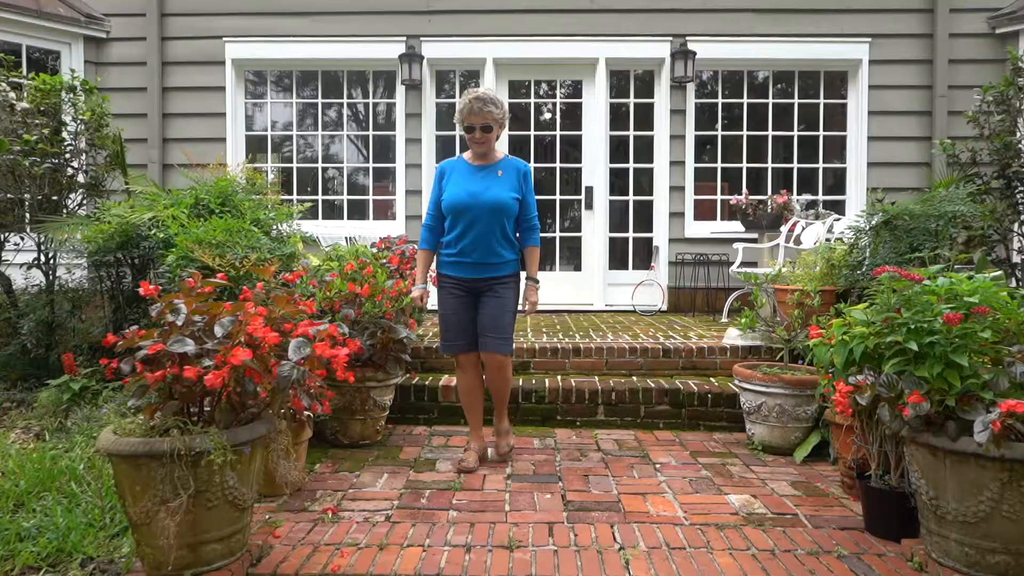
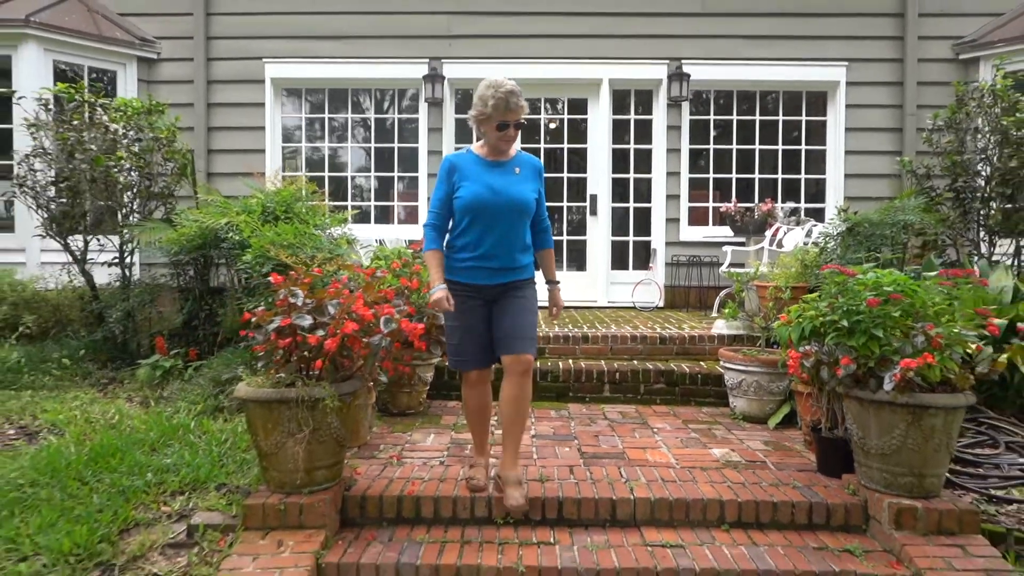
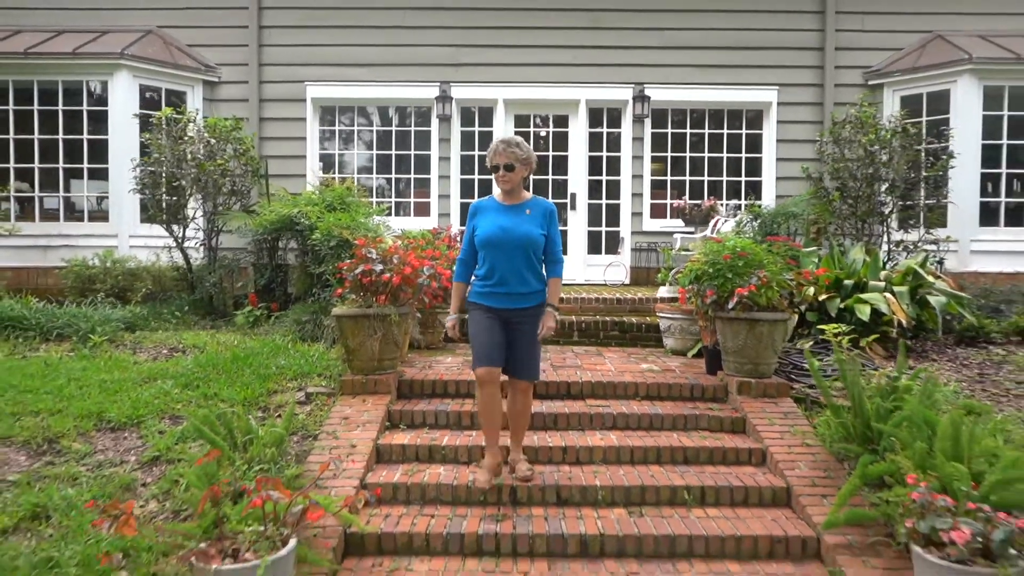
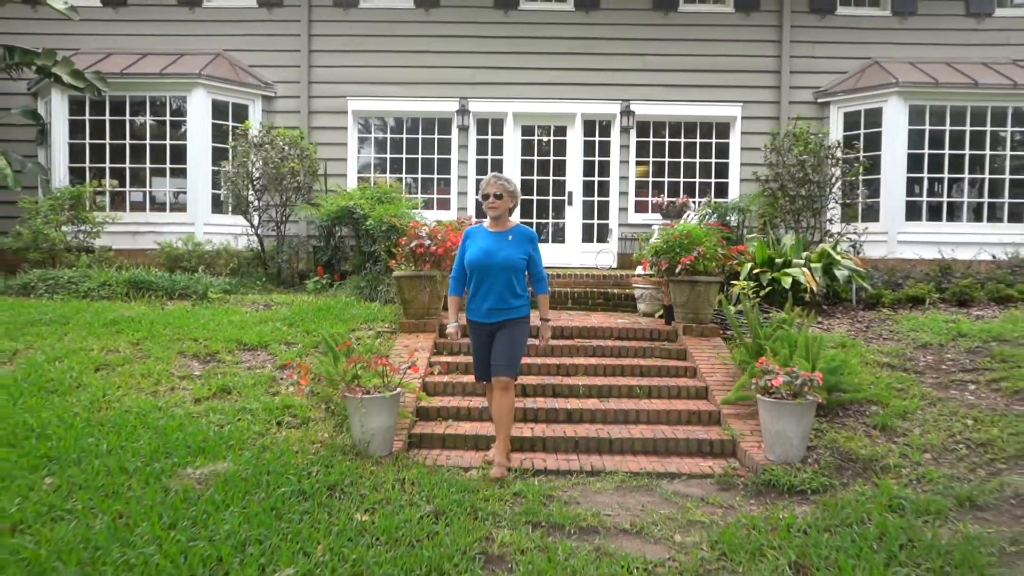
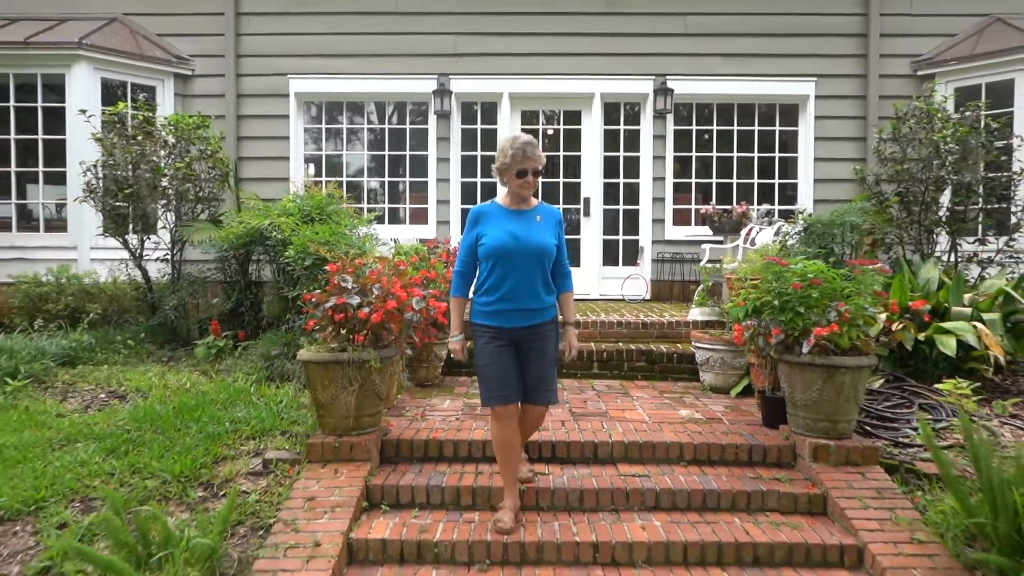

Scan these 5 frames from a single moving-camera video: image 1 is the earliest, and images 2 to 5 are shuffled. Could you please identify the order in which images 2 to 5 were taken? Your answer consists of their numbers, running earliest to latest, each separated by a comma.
2, 5, 3, 4
